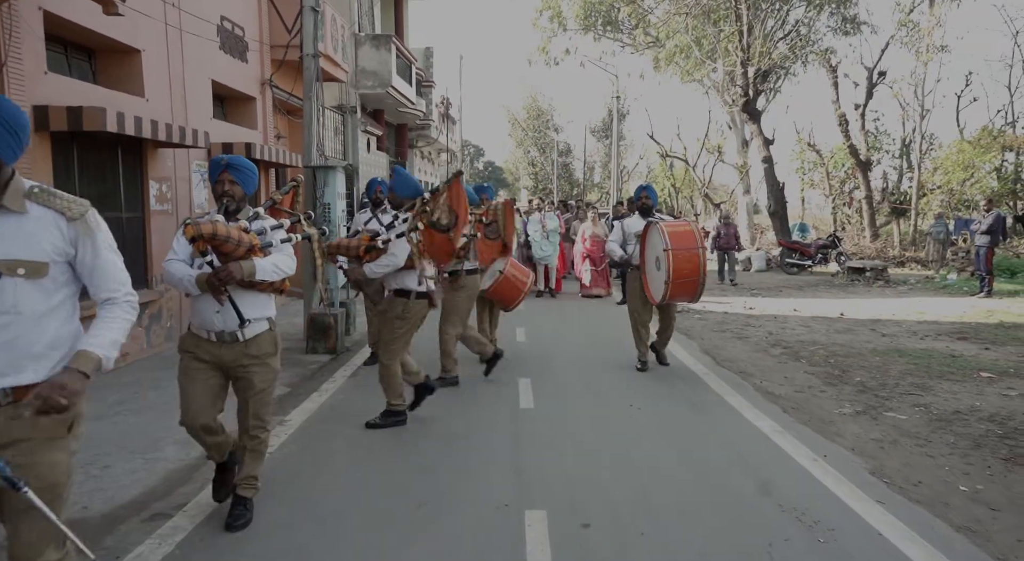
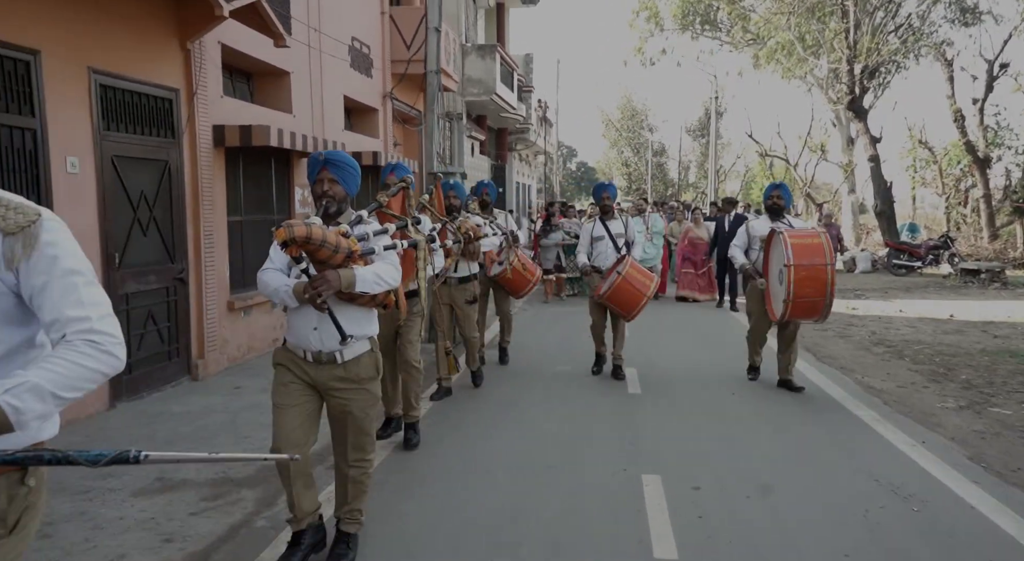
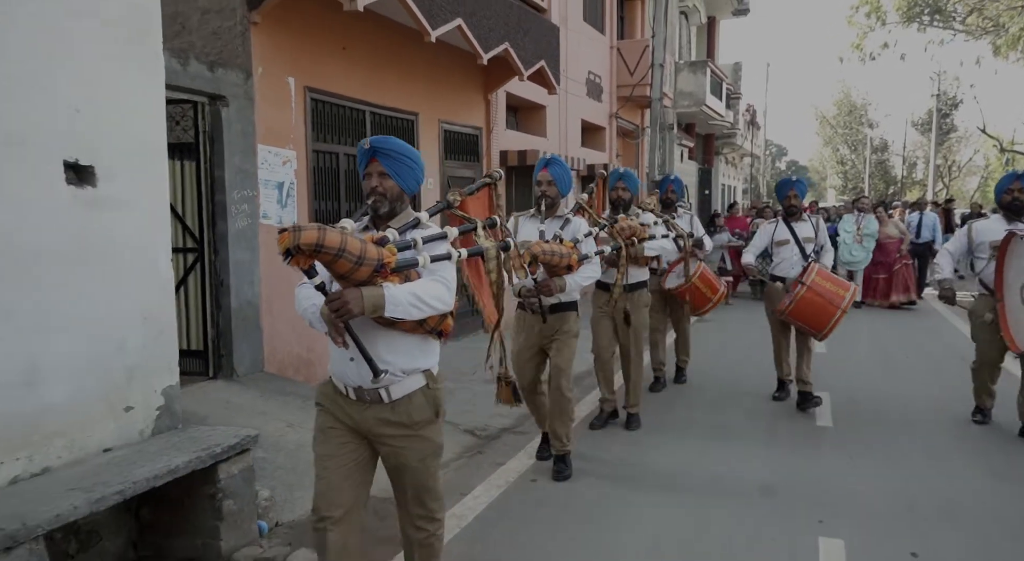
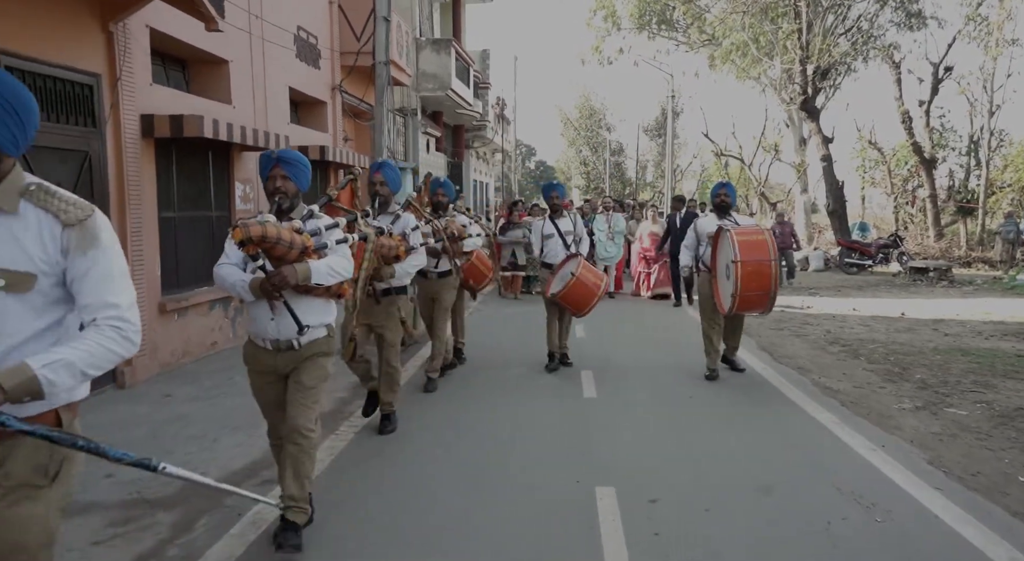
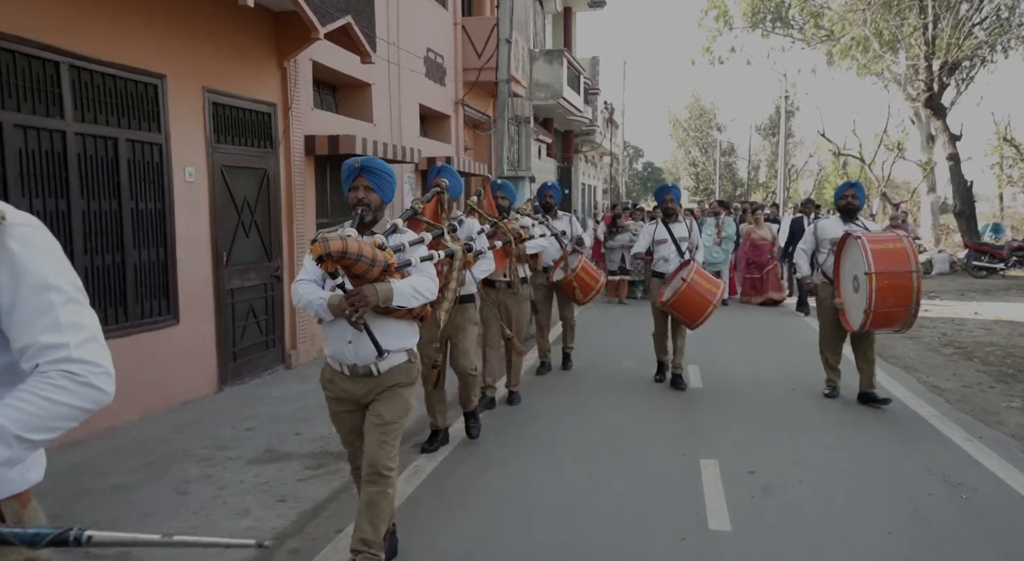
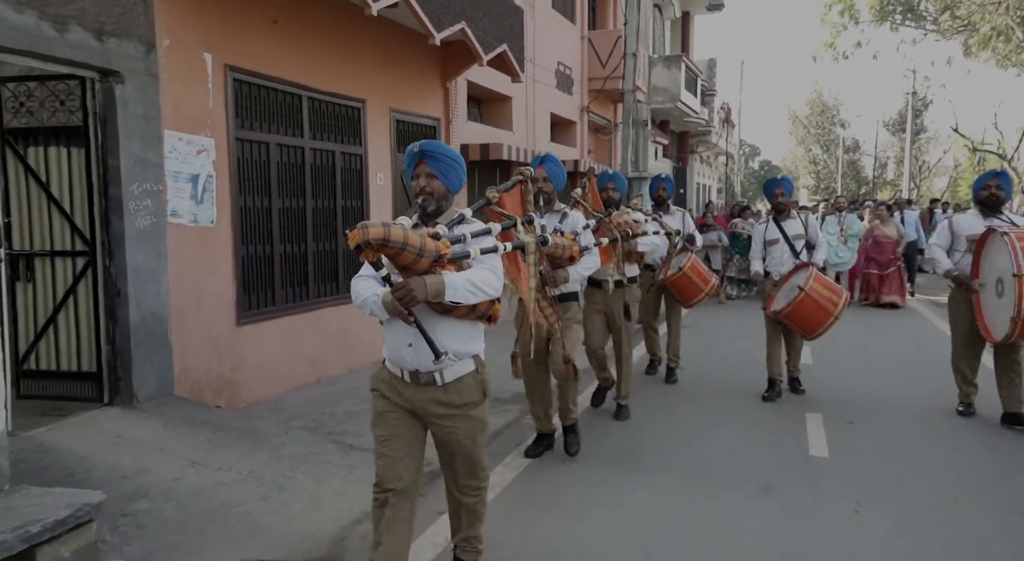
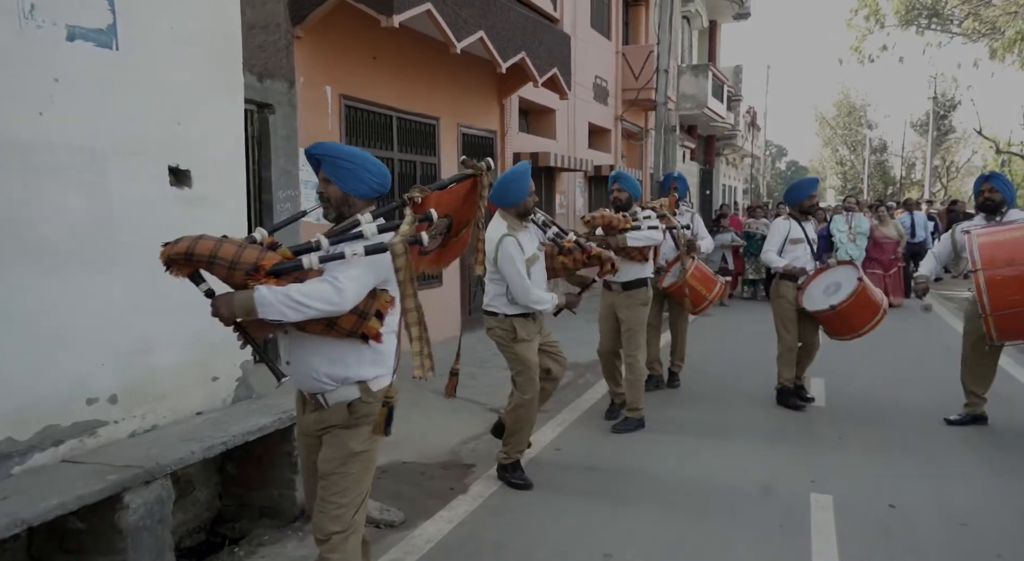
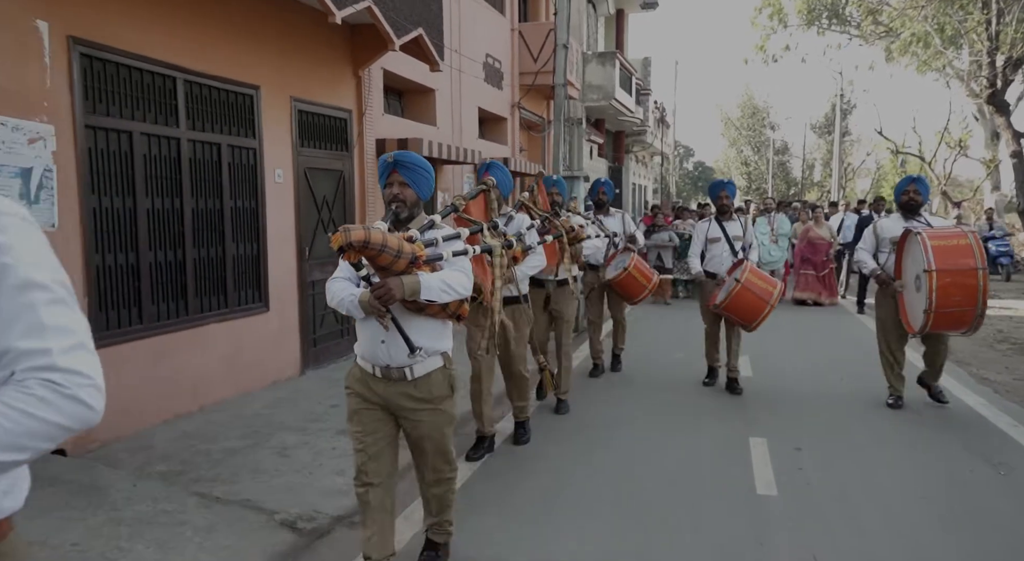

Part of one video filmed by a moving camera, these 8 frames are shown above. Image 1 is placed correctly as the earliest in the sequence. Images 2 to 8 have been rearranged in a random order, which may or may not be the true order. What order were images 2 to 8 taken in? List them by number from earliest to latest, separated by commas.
4, 2, 5, 8, 6, 3, 7
